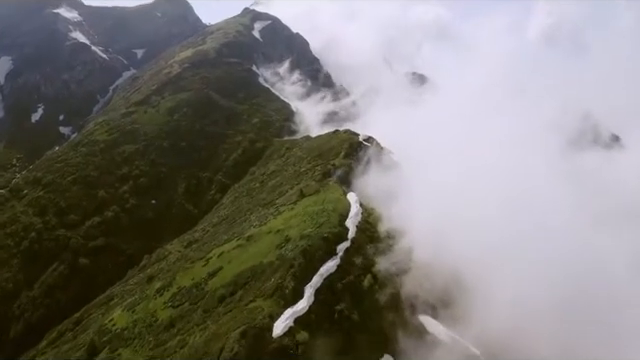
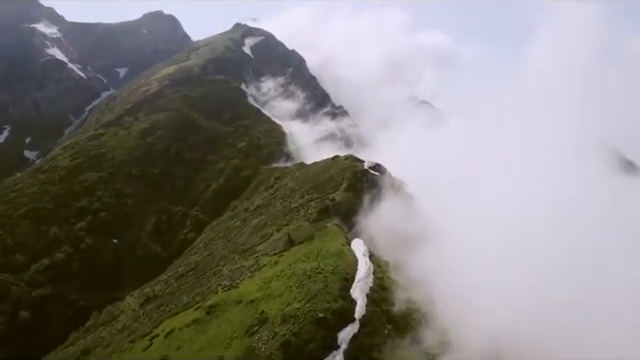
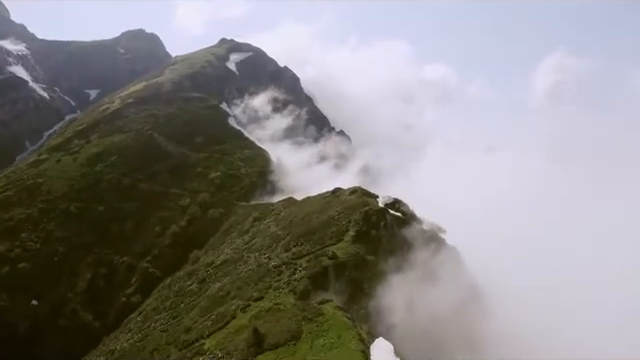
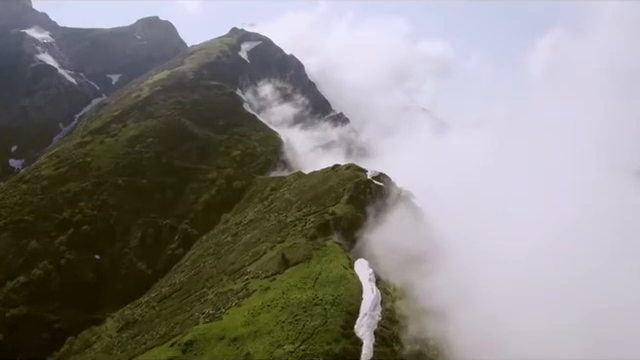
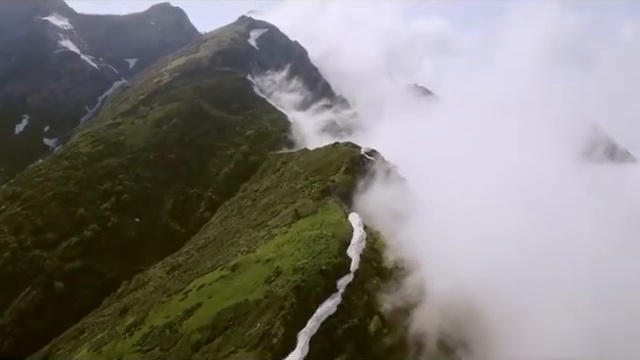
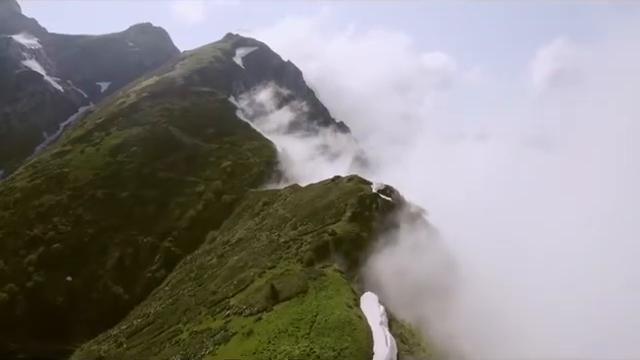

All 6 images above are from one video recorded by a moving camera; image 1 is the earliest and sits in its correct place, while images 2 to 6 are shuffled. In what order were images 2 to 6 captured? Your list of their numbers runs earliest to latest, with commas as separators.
5, 2, 4, 6, 3
